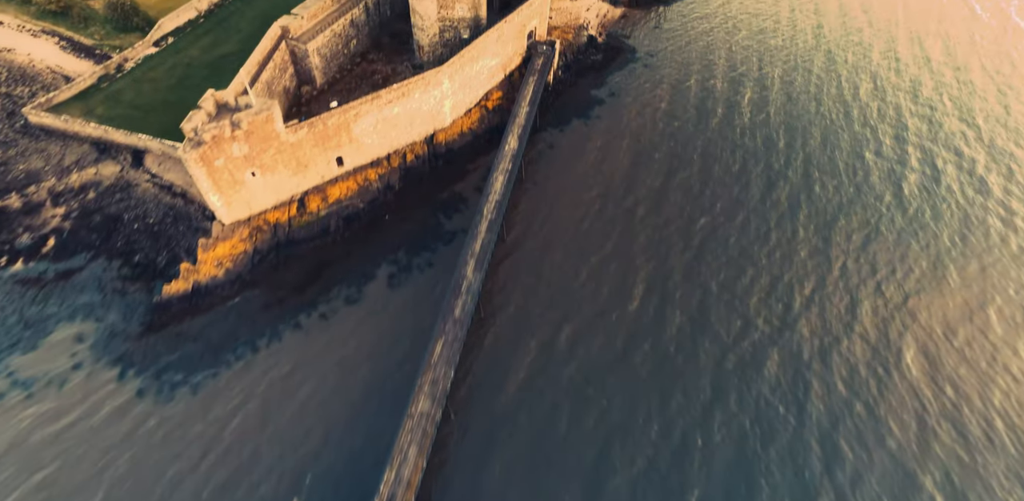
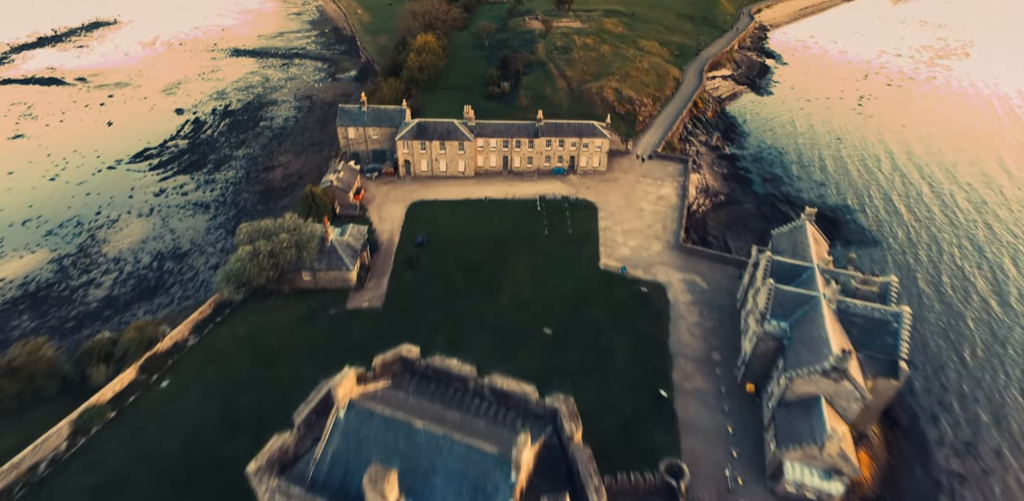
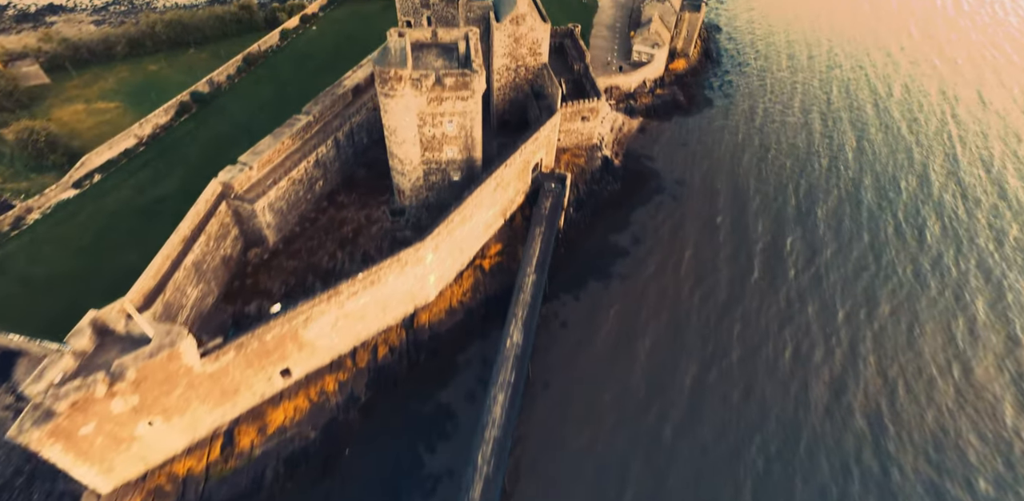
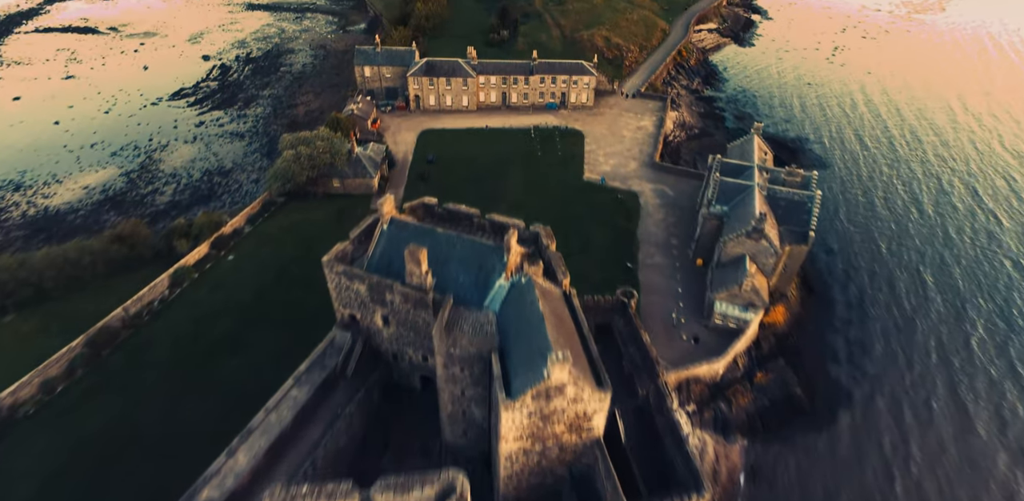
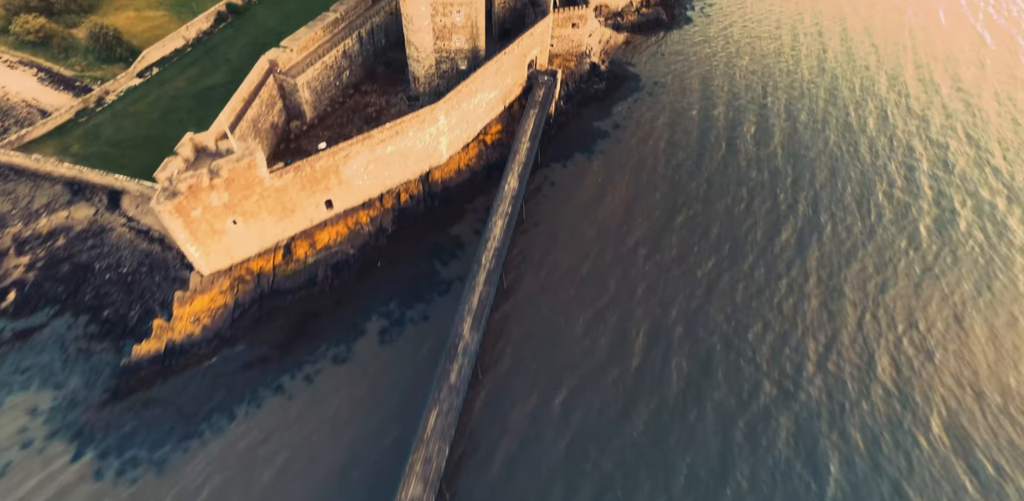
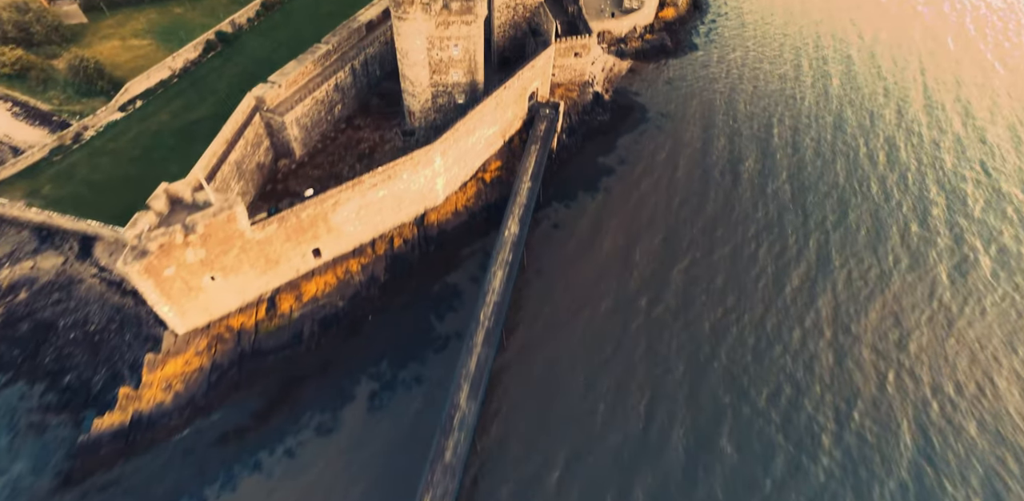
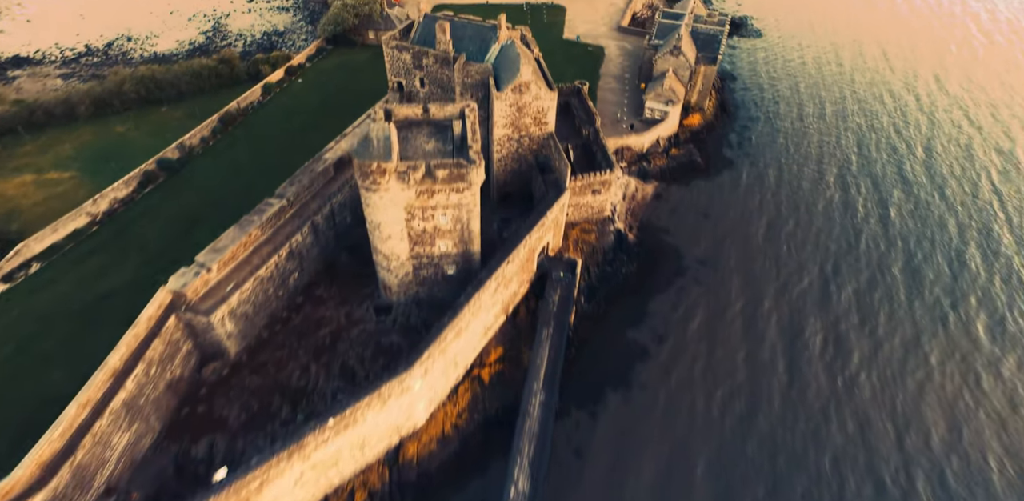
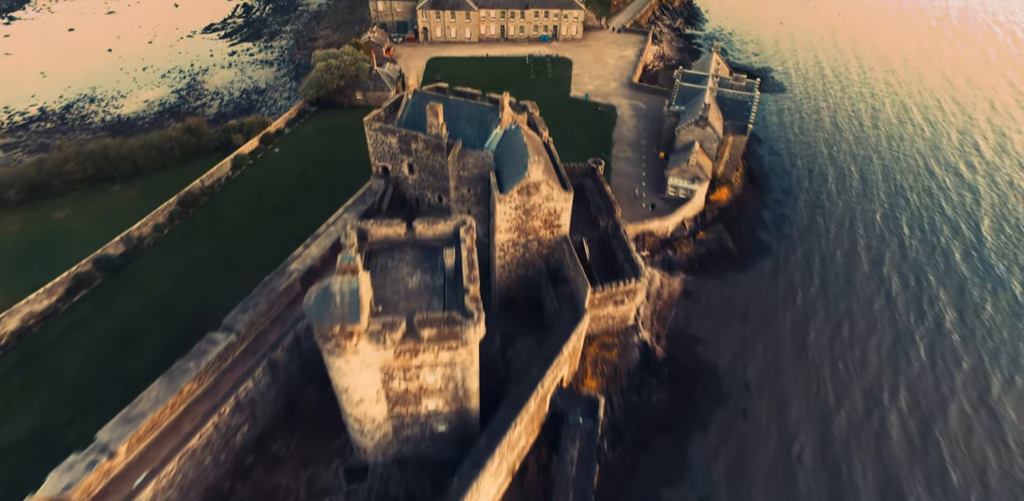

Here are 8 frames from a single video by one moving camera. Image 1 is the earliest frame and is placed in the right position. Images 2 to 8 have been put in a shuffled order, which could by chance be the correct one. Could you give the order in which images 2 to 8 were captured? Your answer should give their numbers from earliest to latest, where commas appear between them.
5, 6, 3, 7, 8, 4, 2
